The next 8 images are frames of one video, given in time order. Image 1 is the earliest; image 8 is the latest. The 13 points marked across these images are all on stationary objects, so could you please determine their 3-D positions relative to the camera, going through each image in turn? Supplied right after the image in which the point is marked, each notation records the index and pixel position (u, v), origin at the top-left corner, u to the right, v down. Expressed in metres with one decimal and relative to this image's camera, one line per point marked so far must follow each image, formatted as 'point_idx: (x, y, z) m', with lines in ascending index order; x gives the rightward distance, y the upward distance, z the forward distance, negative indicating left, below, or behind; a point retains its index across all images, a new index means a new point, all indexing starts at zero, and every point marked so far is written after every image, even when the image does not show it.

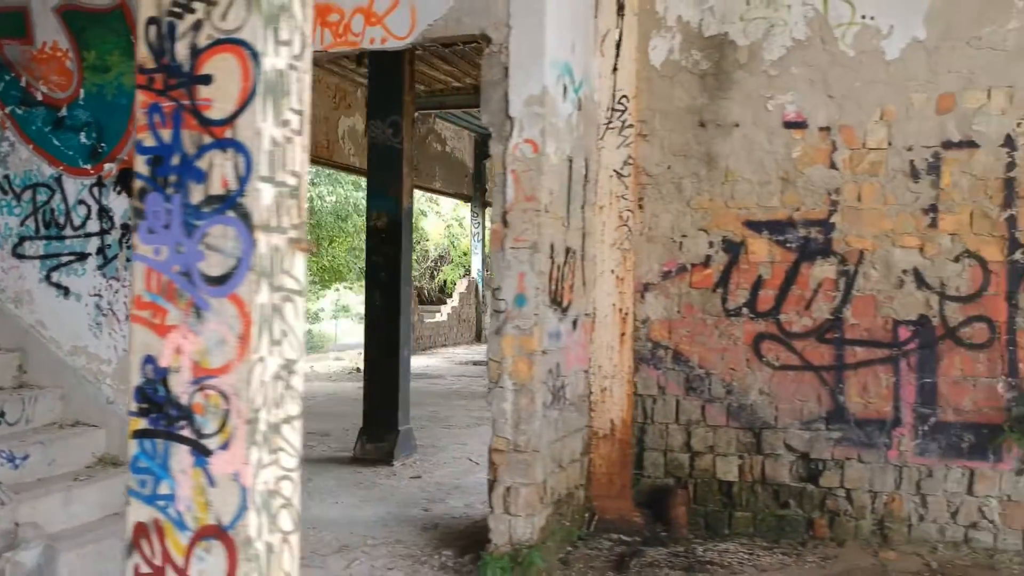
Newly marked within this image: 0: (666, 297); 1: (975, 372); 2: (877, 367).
0: (+0.8, 0.0, +5.1) m
1: (+2.2, -0.4, +4.7) m
2: (+1.8, -0.4, +4.8) m
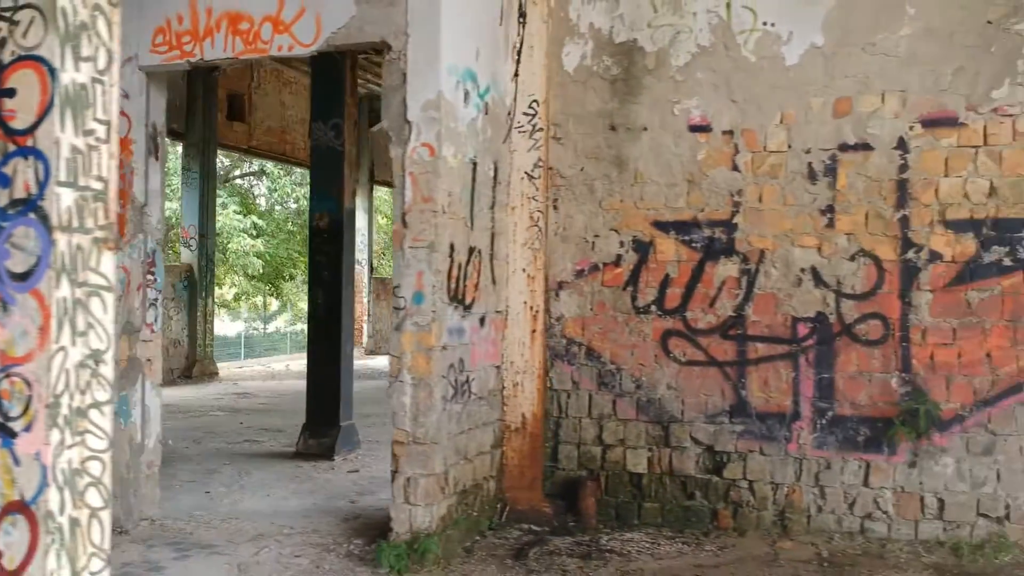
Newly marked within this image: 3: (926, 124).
0: (+0.4, 0.0, +5.2) m
1: (+1.7, -0.4, +4.8) m
2: (+1.3, -0.4, +4.9) m
3: (+2.0, +0.8, +4.7) m
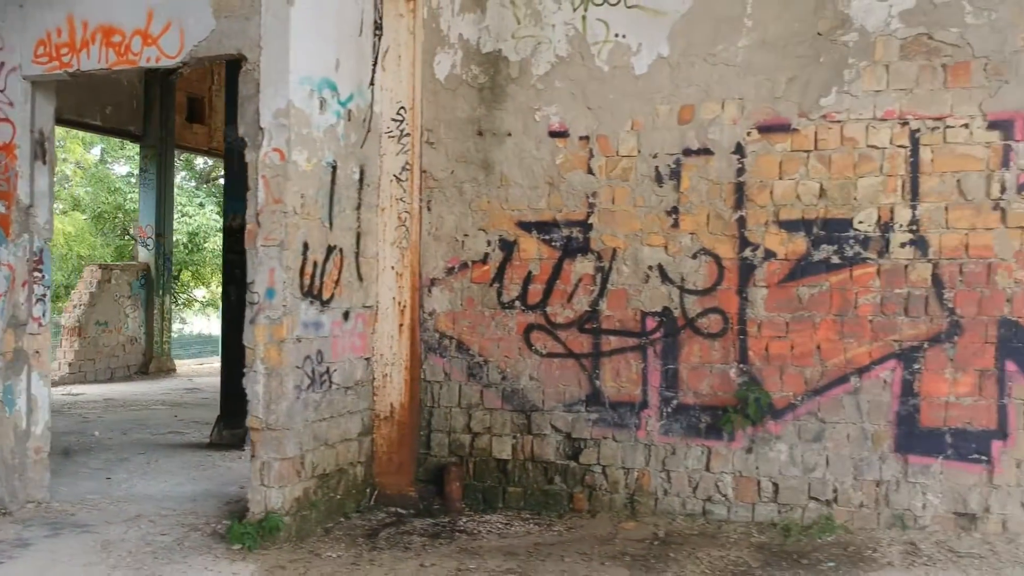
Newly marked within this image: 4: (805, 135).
0: (-0.4, 0.0, +5.5) m
1: (+1.0, -0.4, +5.1) m
2: (+0.6, -0.4, +5.2) m
3: (+1.3, +0.8, +5.0) m
4: (+1.5, +0.8, +5.0) m
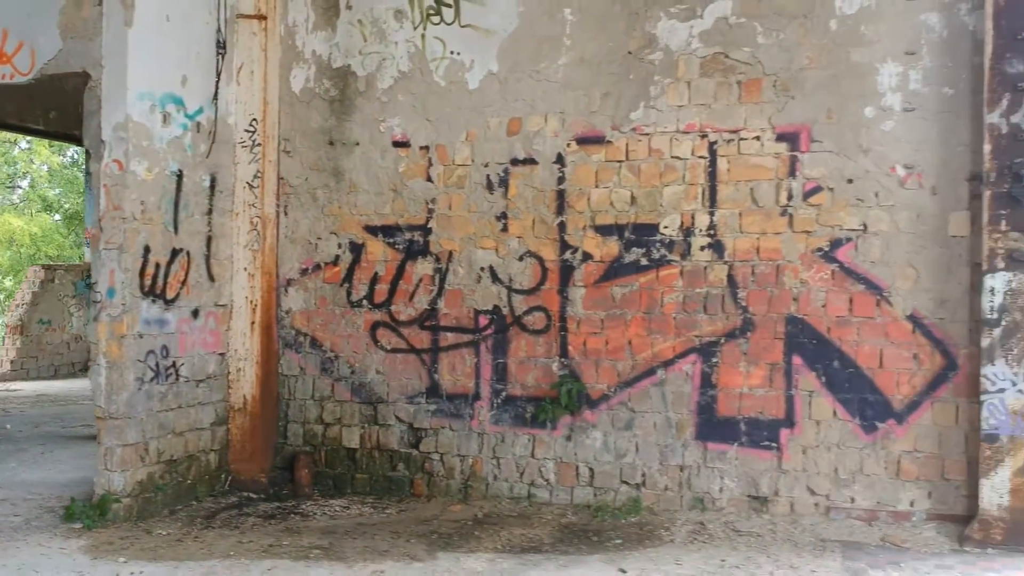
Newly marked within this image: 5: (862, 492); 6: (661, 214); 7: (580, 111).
0: (-1.3, 0.0, +5.9) m
1: (+0.1, -0.4, +5.5) m
2: (-0.3, -0.4, +5.6) m
3: (+0.4, +0.8, +5.4) m
4: (+0.6, +0.8, +5.4) m
5: (+1.8, -1.0, +4.9) m
6: (+0.8, +0.4, +5.3) m
7: (+0.4, +1.0, +5.4) m
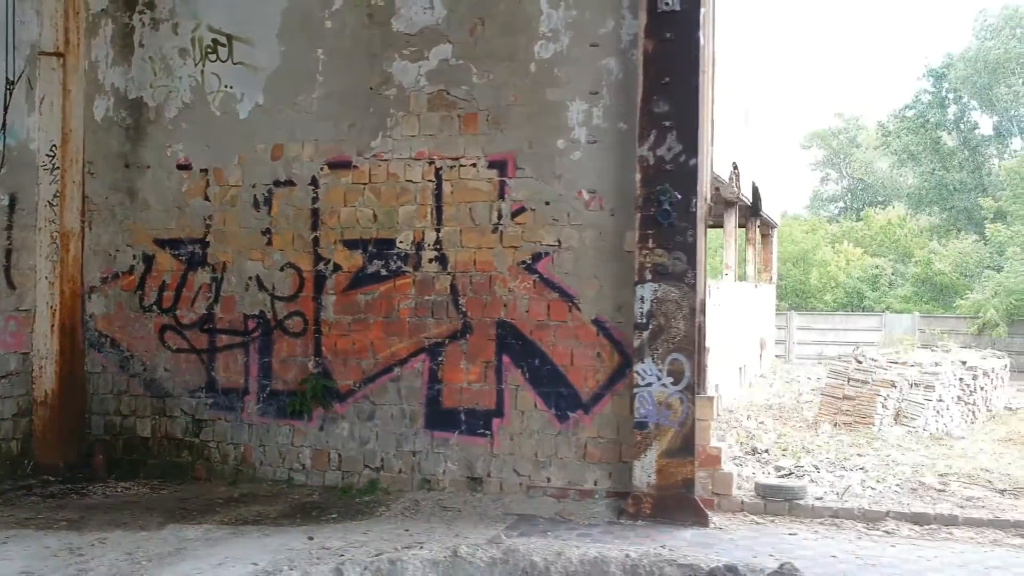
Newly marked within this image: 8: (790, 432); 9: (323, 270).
0: (-2.8, -0.1, +6.7) m
1: (-1.4, -0.4, +6.2) m
2: (-1.8, -0.4, +6.4) m
3: (-1.1, +0.8, +6.2) m
4: (-0.9, +0.7, +6.1) m
5: (+0.3, -1.1, +5.7) m
6: (-0.7, +0.4, +6.0) m
7: (-1.1, +0.9, +6.2) m
8: (+4.3, -2.2, +15.2) m
9: (-1.2, +0.1, +6.2) m
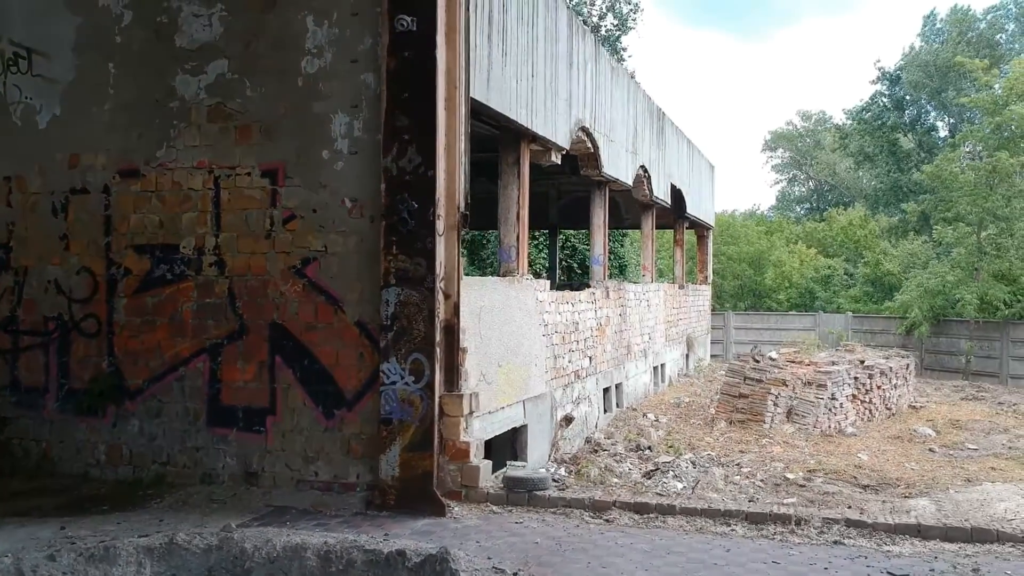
0: (-4.2, -0.1, +6.9) m
1: (-2.8, -0.4, +6.5) m
2: (-3.2, -0.4, +6.6) m
3: (-2.6, +0.7, +6.4) m
4: (-2.4, +0.7, +6.4) m
5: (-1.2, -1.1, +6.0) m
6: (-2.1, +0.3, +6.3) m
7: (-2.6, +0.9, +6.4) m
8: (+2.7, -2.2, +15.6) m
9: (-2.6, +0.1, +6.4) m
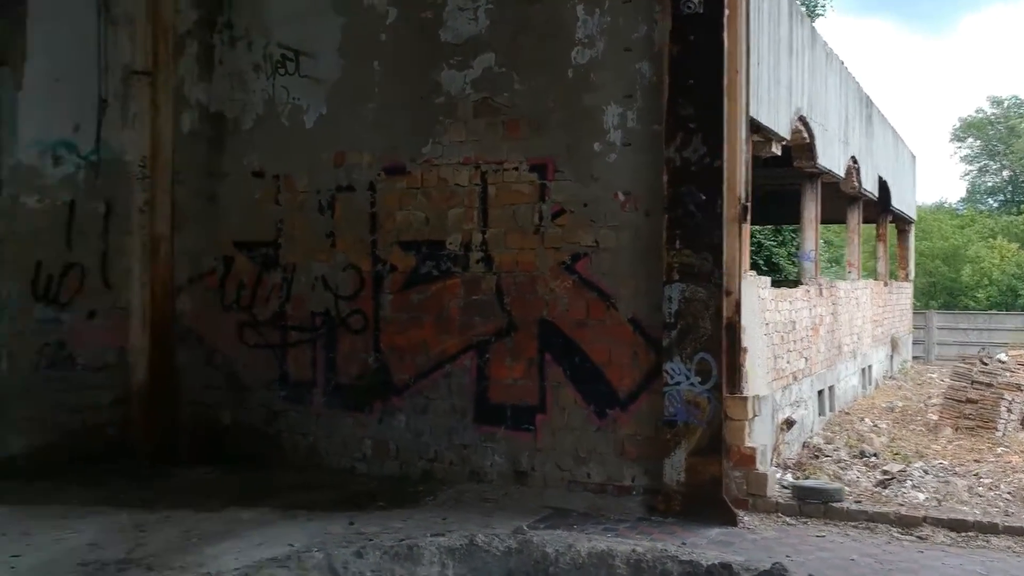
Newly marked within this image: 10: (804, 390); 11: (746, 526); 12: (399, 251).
0: (-2.4, -0.1, +7.2) m
1: (-1.1, -0.4, +6.6) m
2: (-1.4, -0.4, +6.8) m
3: (-0.8, +0.8, +6.5) m
4: (-0.6, +0.7, +6.4) m
5: (+0.5, -1.1, +5.8) m
6: (-0.4, +0.4, +6.3) m
7: (-0.8, +0.9, +6.5) m
8: (+5.9, -2.2, +14.7) m
9: (-0.9, +0.1, +6.5) m
10: (+4.2, -1.4, +13.9) m
11: (+1.2, -1.3, +5.2) m
12: (-0.8, +0.2, +6.4) m
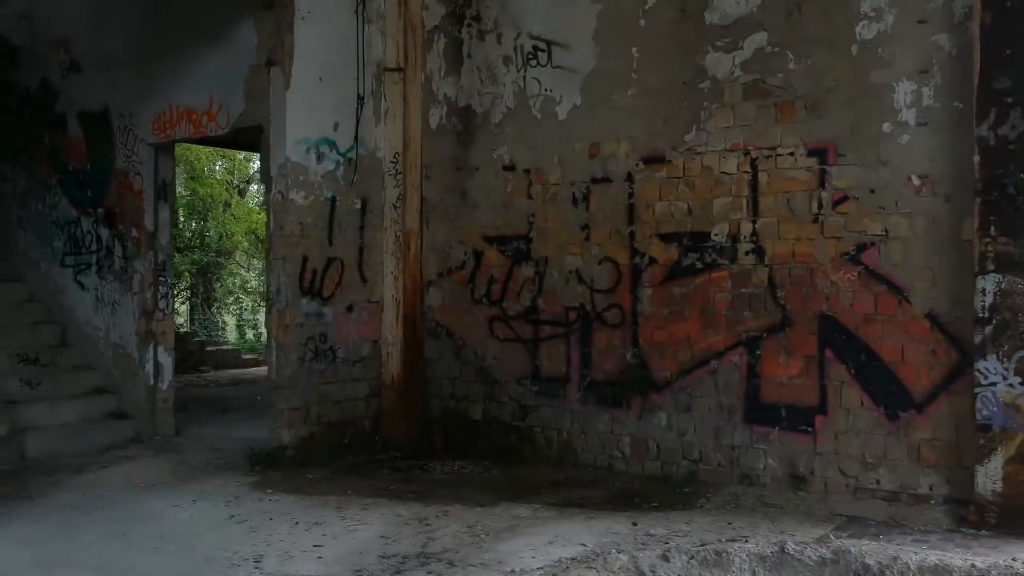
0: (-0.5, 0.0, +7.2) m
1: (+0.6, -0.4, +6.4) m
2: (+0.3, -0.4, +6.7) m
3: (+0.9, +0.8, +6.3) m
4: (+1.0, +0.8, +6.2) m
5: (+2.1, -1.0, +5.4) m
6: (+1.2, +0.4, +6.0) m
7: (+0.9, +1.0, +6.3) m
8: (+8.9, -2.1, +13.3) m
9: (+0.8, +0.2, +6.3) m
10: (+7.0, -1.3, +12.8) m
11: (+2.7, -1.2, +4.7) m
12: (+0.9, +0.3, +6.2) m
